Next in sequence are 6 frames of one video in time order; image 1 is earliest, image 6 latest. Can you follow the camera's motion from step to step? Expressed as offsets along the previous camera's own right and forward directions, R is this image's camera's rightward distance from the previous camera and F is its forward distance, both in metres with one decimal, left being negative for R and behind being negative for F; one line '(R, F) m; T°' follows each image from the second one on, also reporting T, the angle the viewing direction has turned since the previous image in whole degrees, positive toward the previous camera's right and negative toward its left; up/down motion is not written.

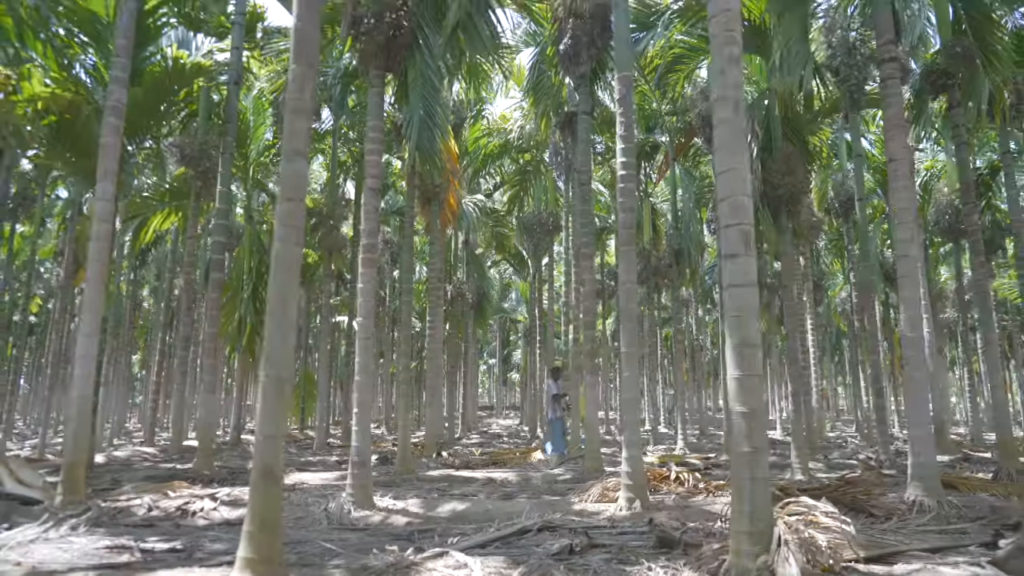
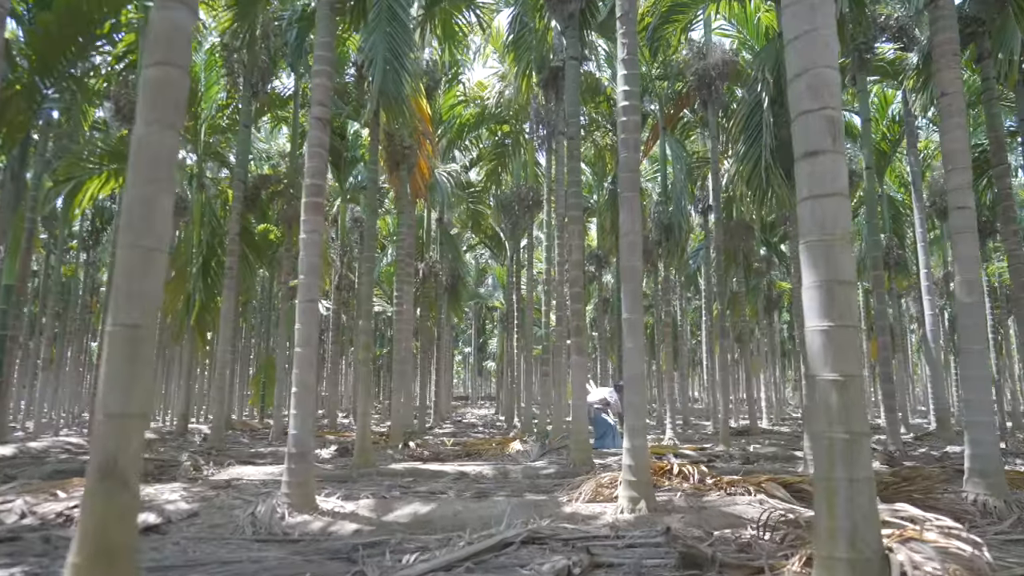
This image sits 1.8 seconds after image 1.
(0.0, +1.3) m; +2°
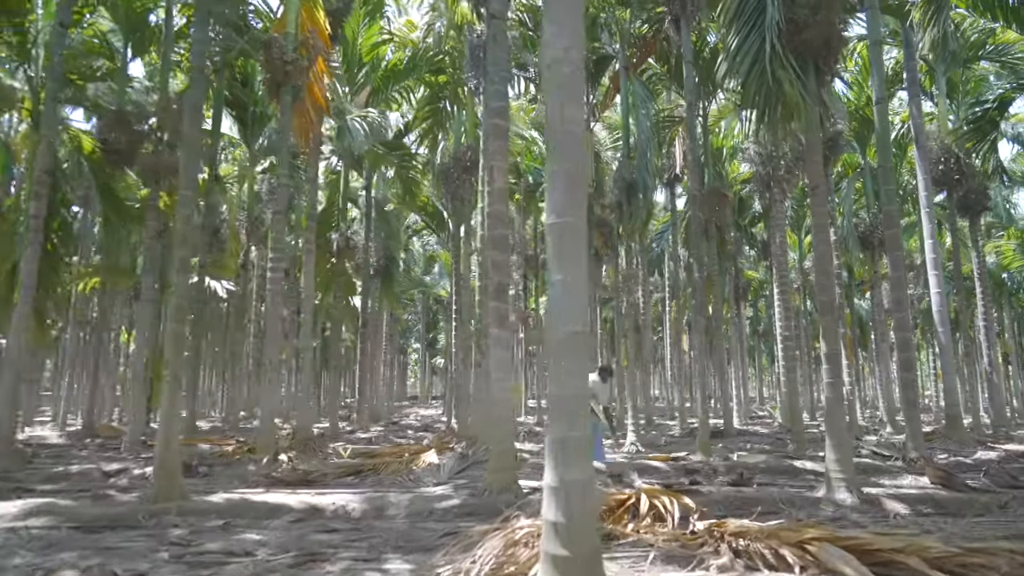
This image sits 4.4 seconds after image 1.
(+0.7, +3.0) m; +3°
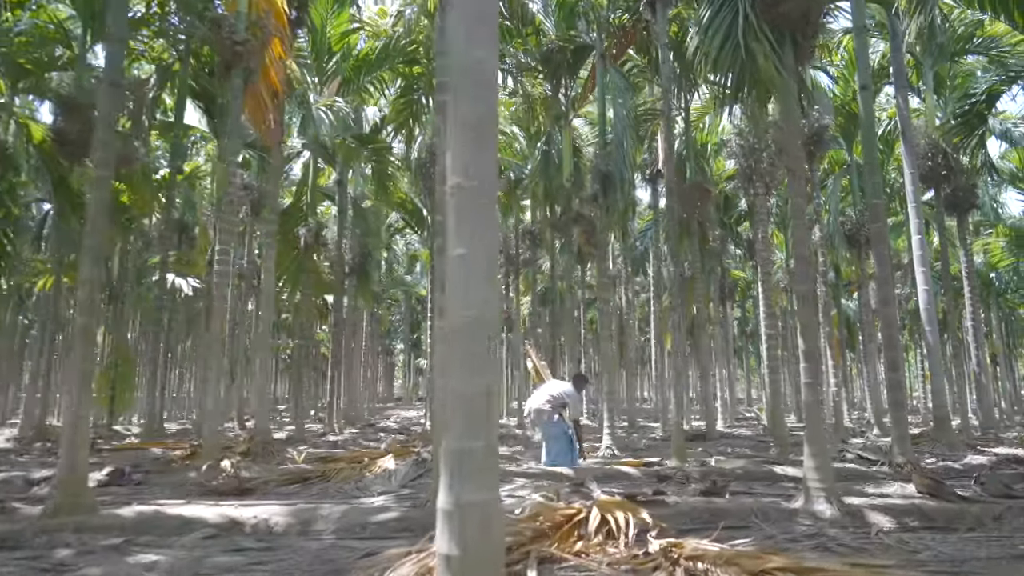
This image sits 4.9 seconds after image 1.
(+0.3, +0.5) m; +1°
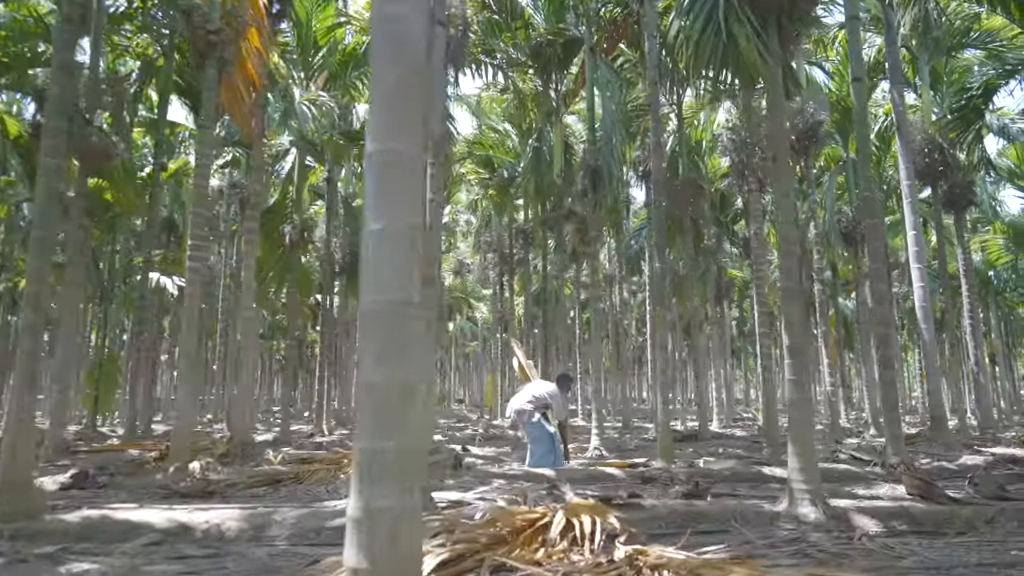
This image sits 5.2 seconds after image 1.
(+0.2, +0.3) m; 0°
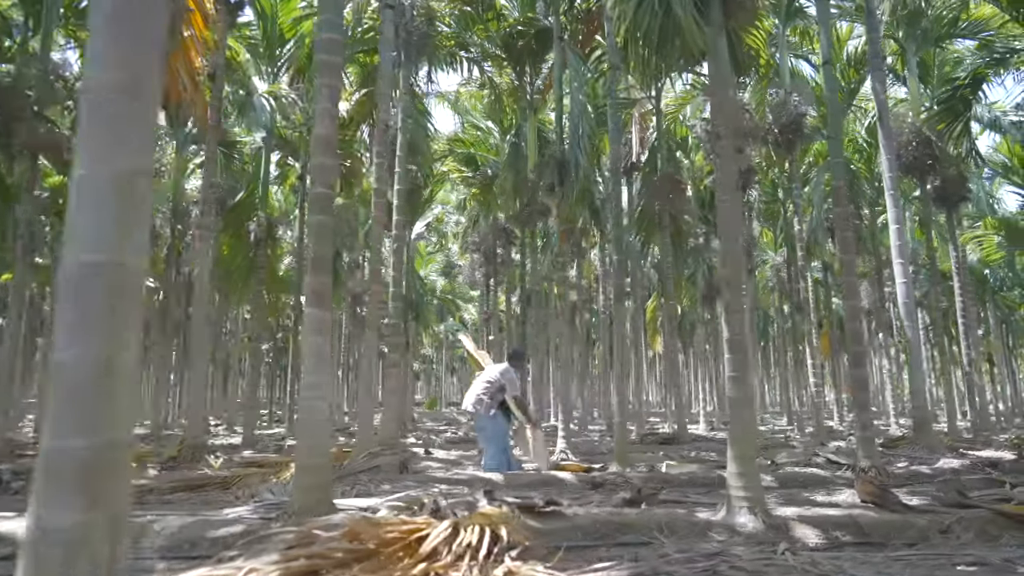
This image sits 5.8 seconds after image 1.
(+0.6, +0.4) m; 0°
